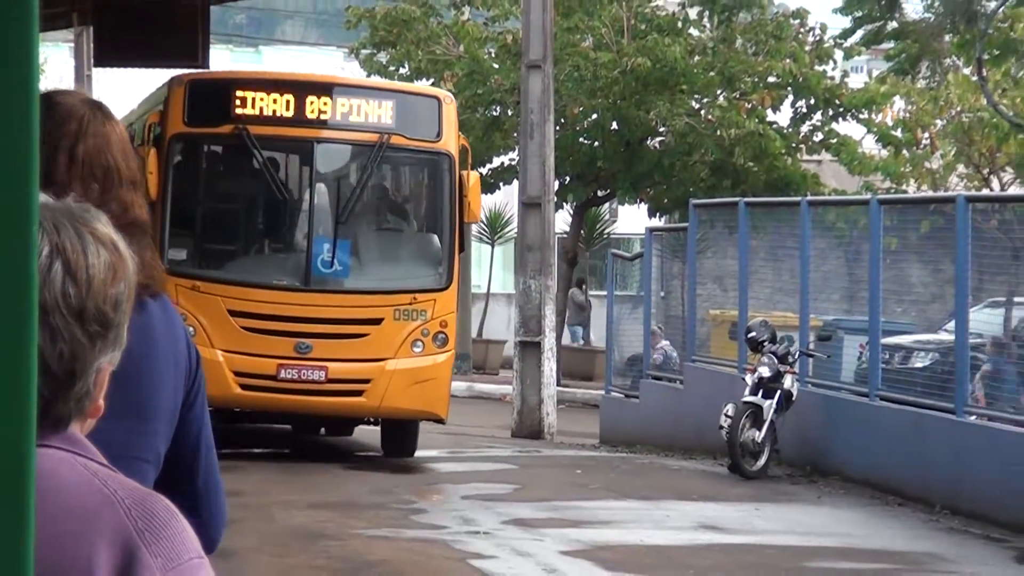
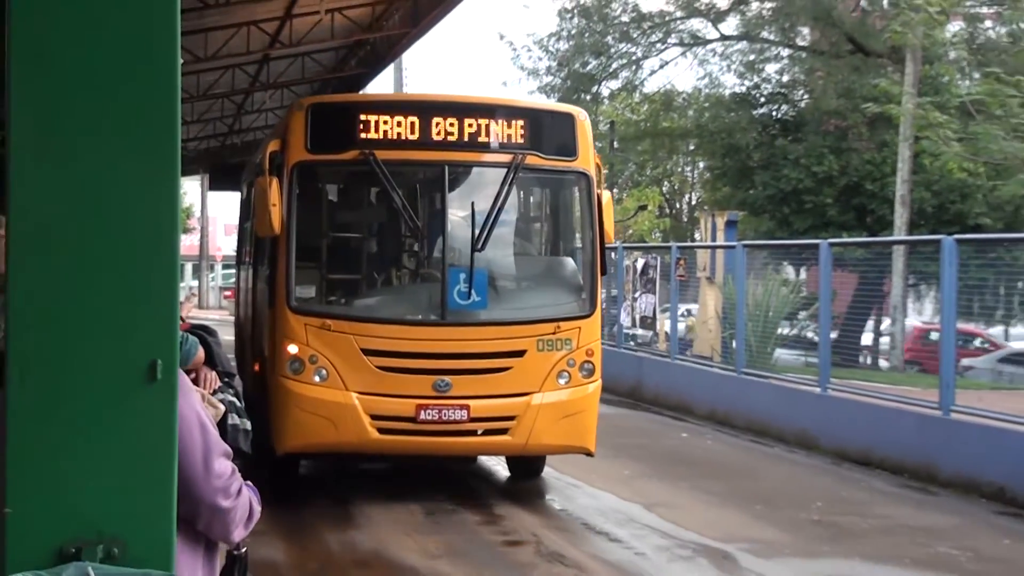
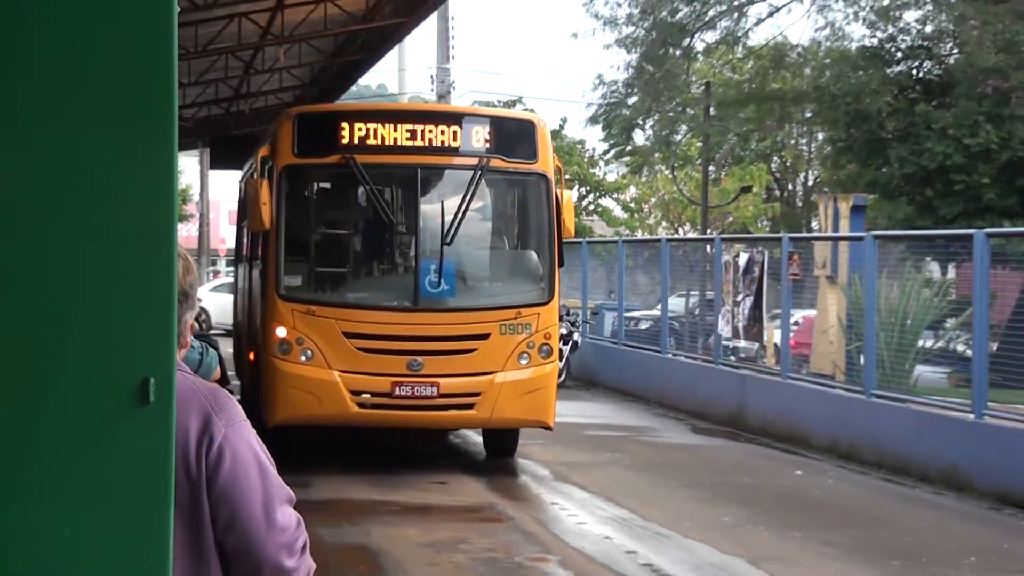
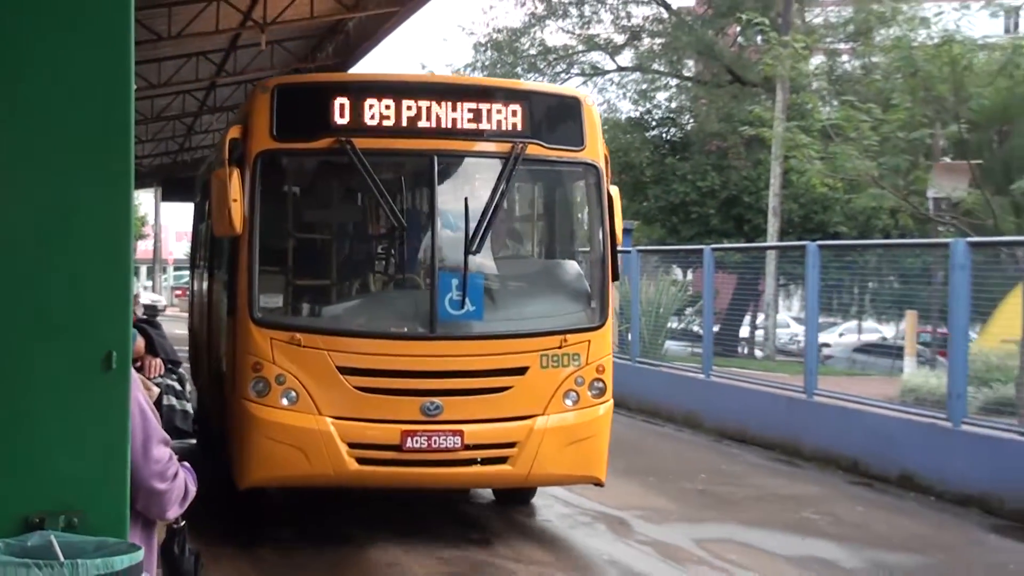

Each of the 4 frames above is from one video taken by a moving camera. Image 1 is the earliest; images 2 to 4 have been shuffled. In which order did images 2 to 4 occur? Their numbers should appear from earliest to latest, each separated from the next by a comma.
3, 2, 4
